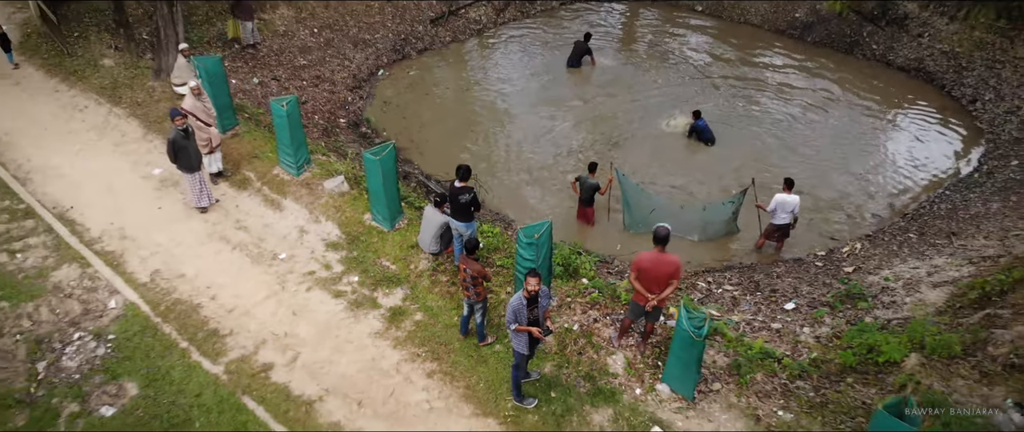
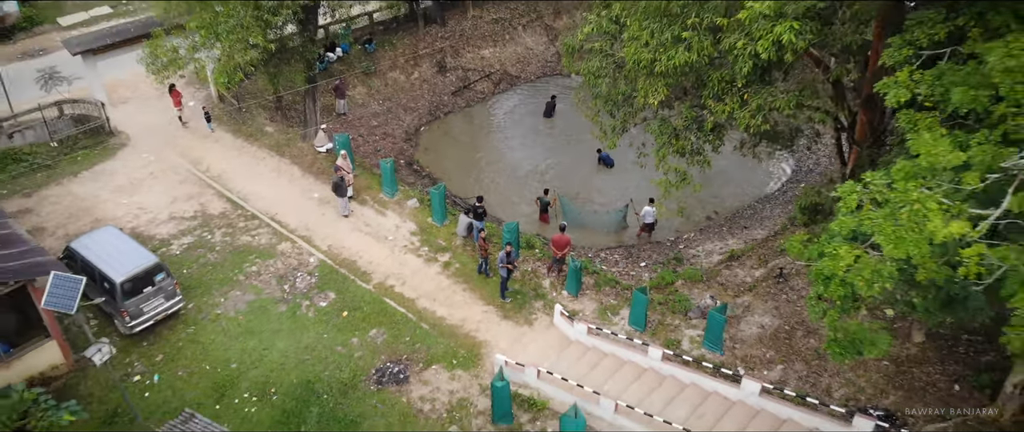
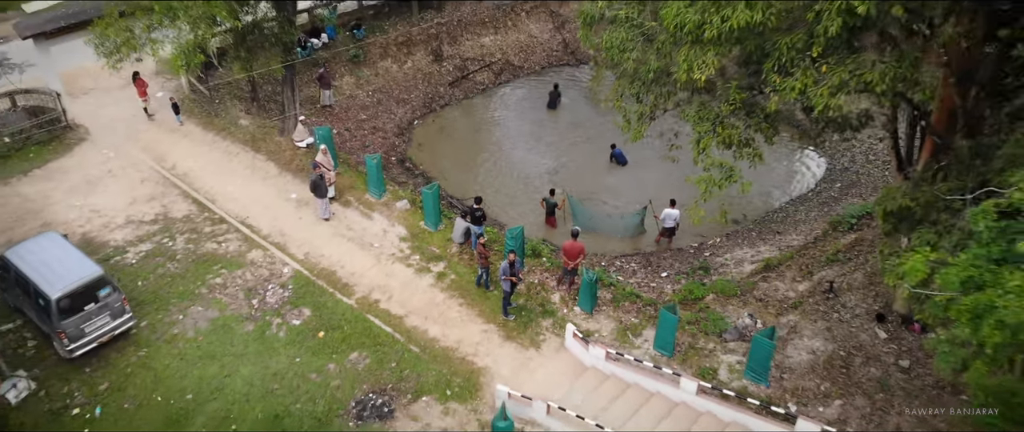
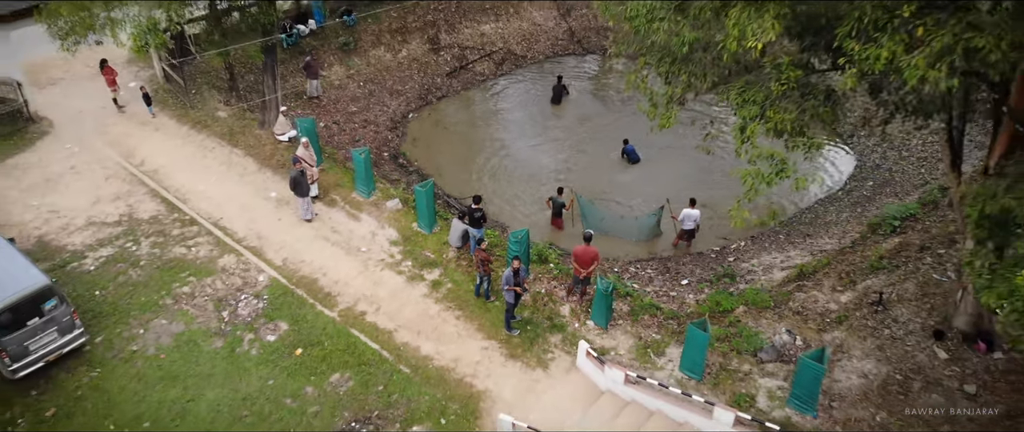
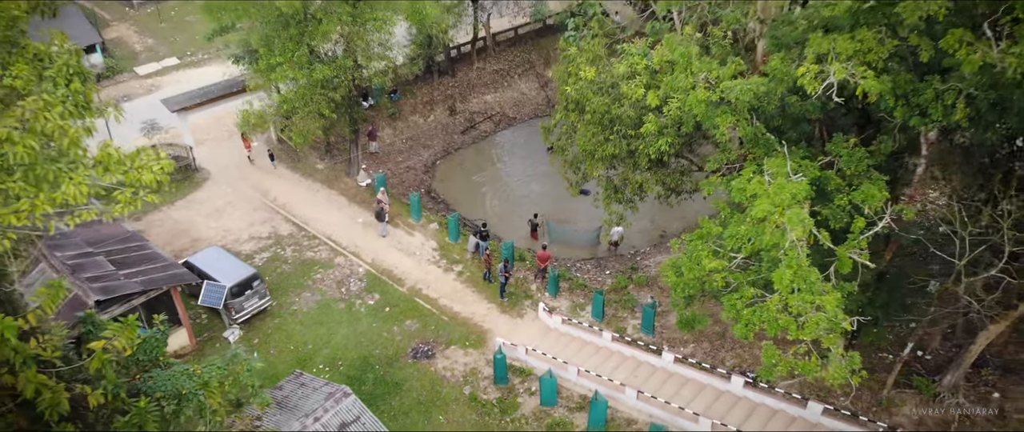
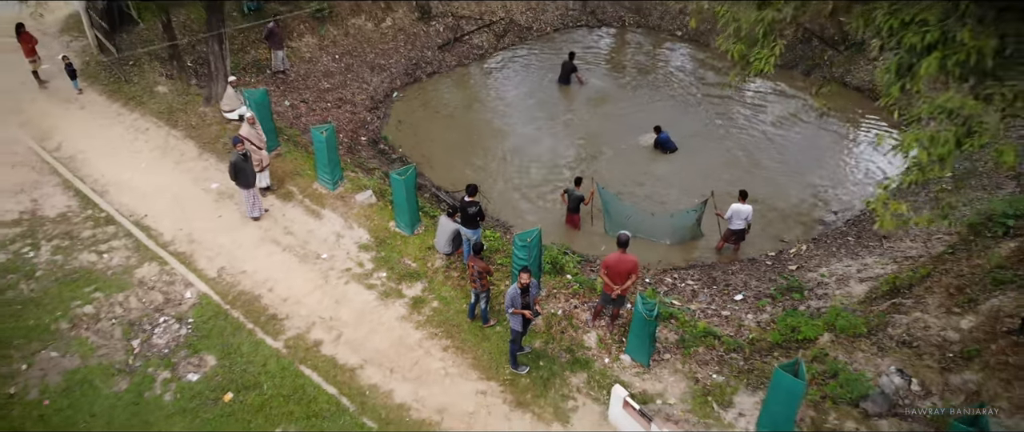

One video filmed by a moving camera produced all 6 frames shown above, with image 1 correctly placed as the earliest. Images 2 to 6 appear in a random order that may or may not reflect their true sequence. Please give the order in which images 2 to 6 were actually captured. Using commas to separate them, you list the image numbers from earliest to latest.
6, 4, 3, 2, 5
